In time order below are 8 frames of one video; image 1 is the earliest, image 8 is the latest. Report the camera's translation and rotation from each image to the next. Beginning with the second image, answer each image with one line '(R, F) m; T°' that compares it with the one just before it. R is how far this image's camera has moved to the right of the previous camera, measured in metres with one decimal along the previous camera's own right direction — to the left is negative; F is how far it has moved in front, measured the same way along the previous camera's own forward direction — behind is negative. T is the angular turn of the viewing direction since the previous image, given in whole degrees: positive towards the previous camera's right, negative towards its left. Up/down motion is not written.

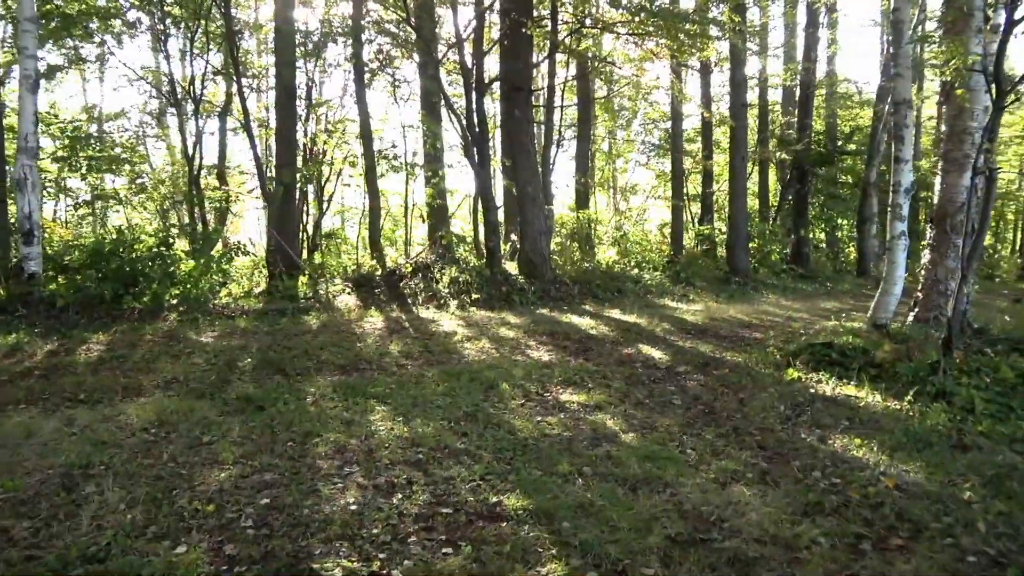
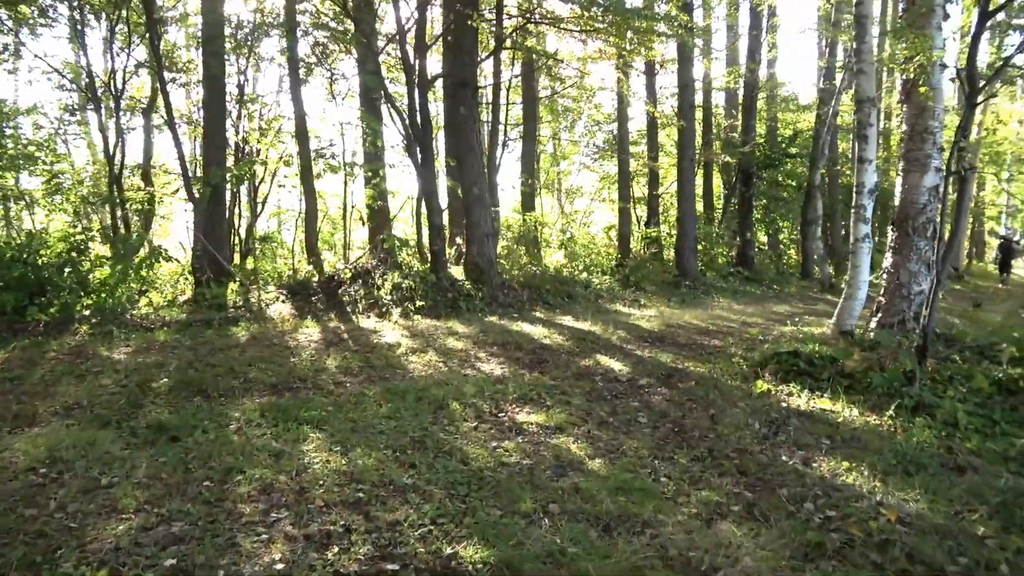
(-0.1, +0.6) m; +5°
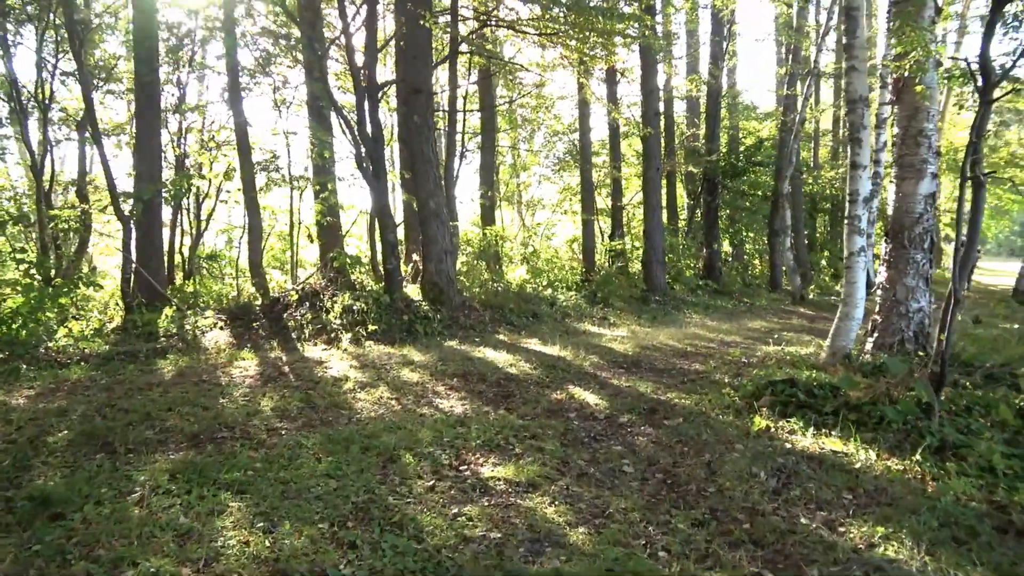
(0.0, +0.8) m; +3°
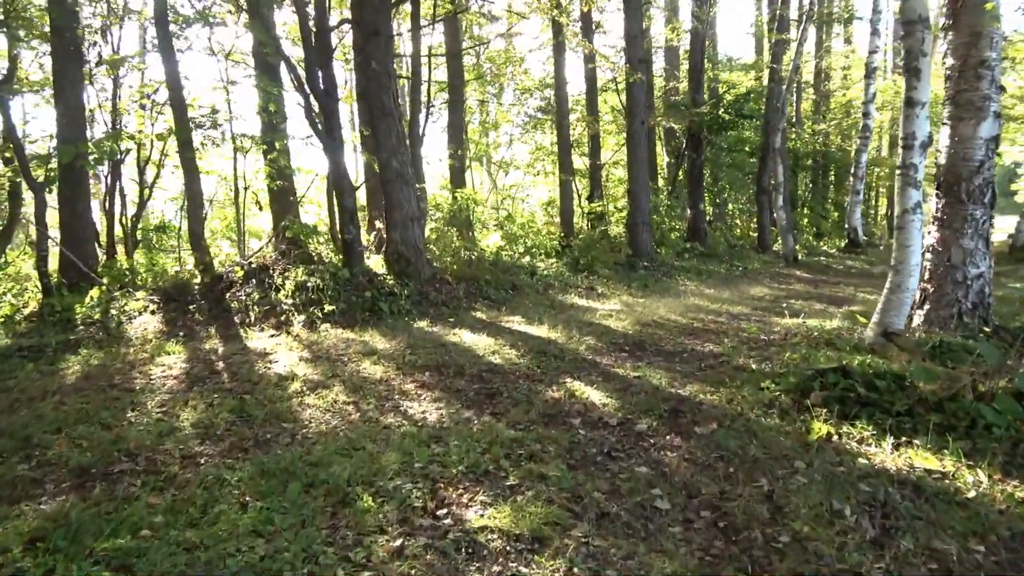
(-0.1, +1.3) m; +2°
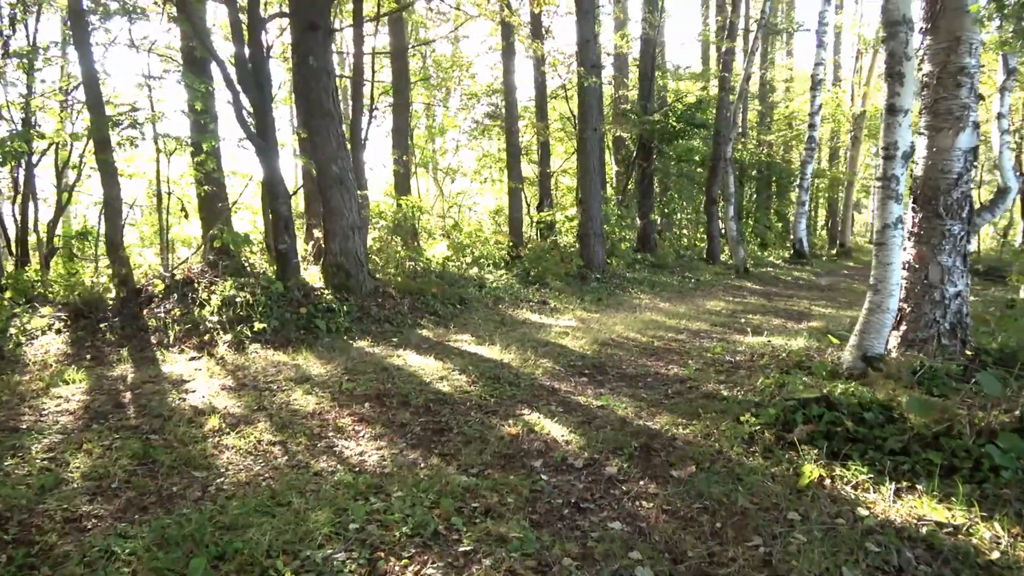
(0.0, +0.6) m; +4°
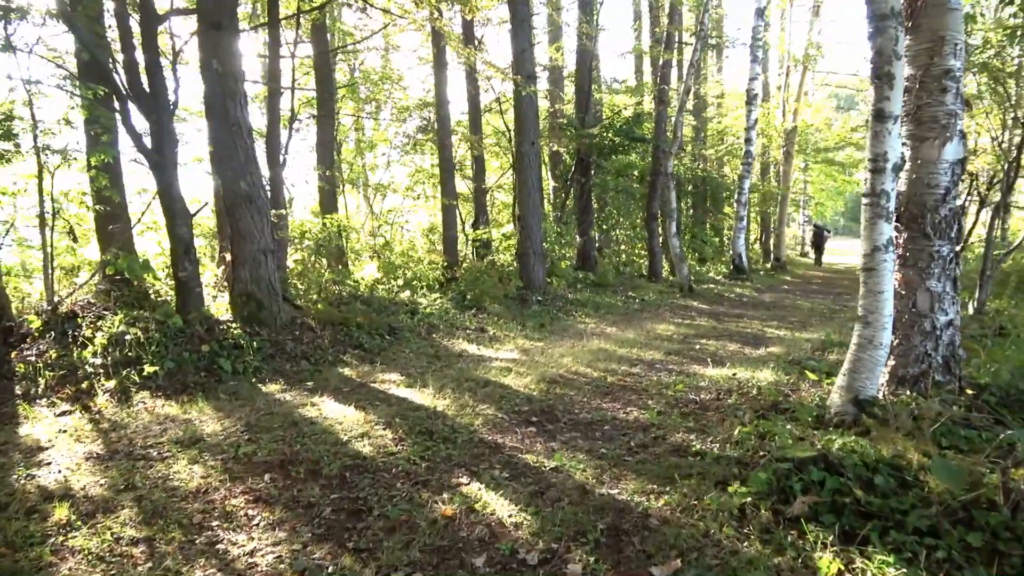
(0.0, +0.9) m; +5°
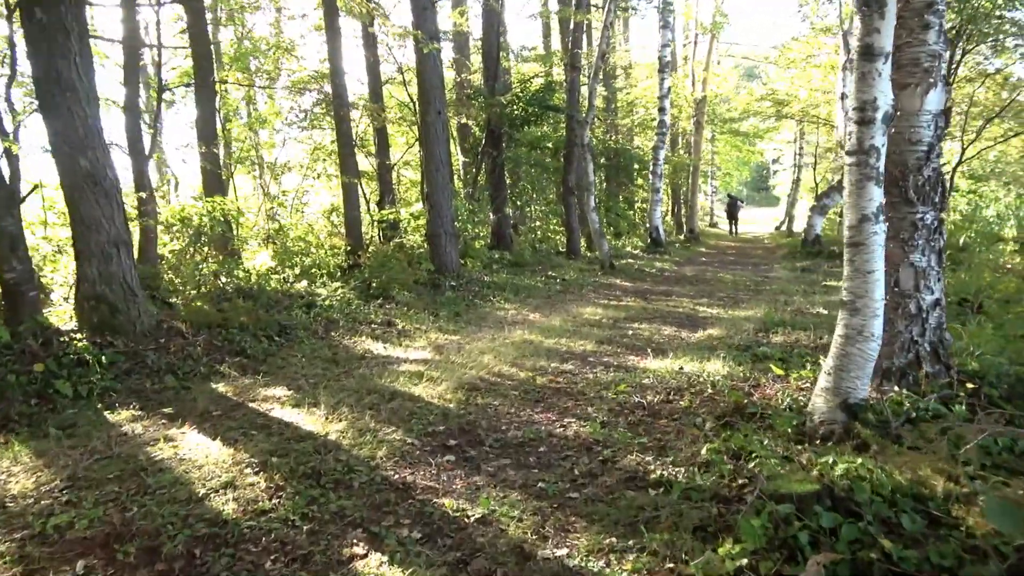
(+0.1, +1.1) m; +7°
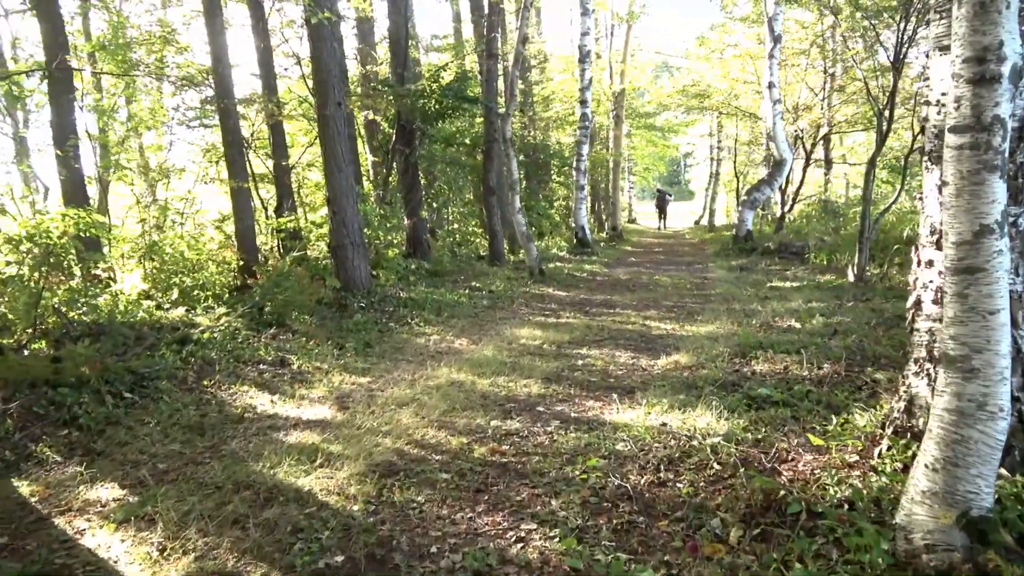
(0.0, +1.5) m; +6°
